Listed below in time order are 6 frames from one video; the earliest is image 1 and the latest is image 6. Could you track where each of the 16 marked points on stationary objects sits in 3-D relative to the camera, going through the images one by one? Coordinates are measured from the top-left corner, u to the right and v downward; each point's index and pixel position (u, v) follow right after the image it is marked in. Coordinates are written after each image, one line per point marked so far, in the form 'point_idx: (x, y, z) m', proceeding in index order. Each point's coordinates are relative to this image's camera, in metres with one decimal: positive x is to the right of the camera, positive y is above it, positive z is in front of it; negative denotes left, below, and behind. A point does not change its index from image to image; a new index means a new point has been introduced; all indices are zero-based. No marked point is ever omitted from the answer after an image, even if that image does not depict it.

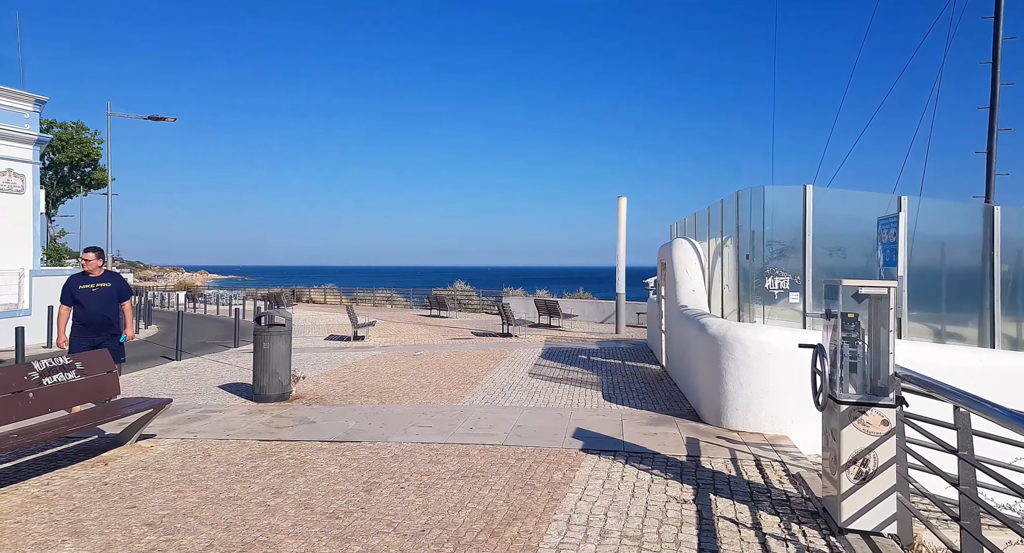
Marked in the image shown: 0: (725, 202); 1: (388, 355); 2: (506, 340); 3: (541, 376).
0: (+3.4, +1.2, +9.4) m
1: (-2.9, -1.8, +13.8) m
2: (-0.2, -1.9, +17.7) m
3: (+0.5, -1.9, +11.0) m
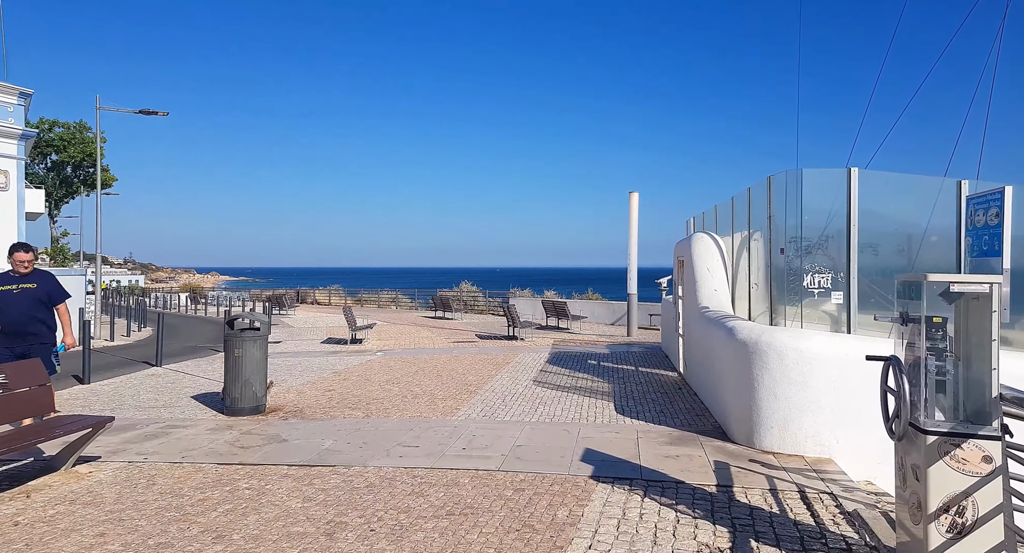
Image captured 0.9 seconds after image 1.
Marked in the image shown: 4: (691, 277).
0: (+3.4, +1.2, +8.4) m
1: (-2.8, -1.8, +12.9) m
2: (0.0, -1.9, +16.7) m
3: (+0.6, -1.8, +10.0) m
4: (+3.0, 0.0, +9.9) m
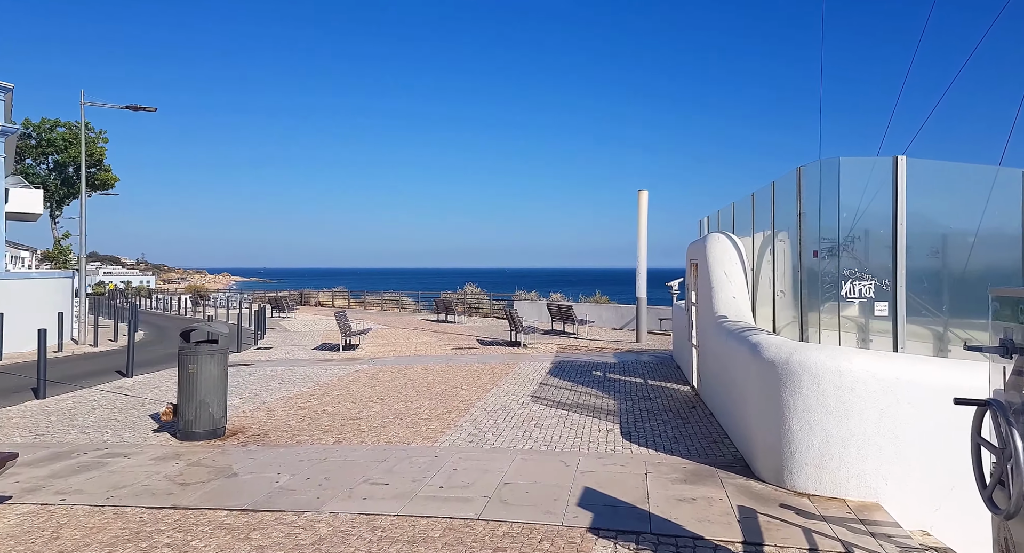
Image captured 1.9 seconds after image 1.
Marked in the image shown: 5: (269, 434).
0: (+3.3, +1.1, +7.4) m
1: (-2.8, -1.9, +12.0) m
2: (0.0, -2.0, +15.8) m
3: (+0.5, -1.9, +9.1) m
4: (+2.9, 0.0, +8.9) m
5: (-2.9, -1.9, +7.0) m
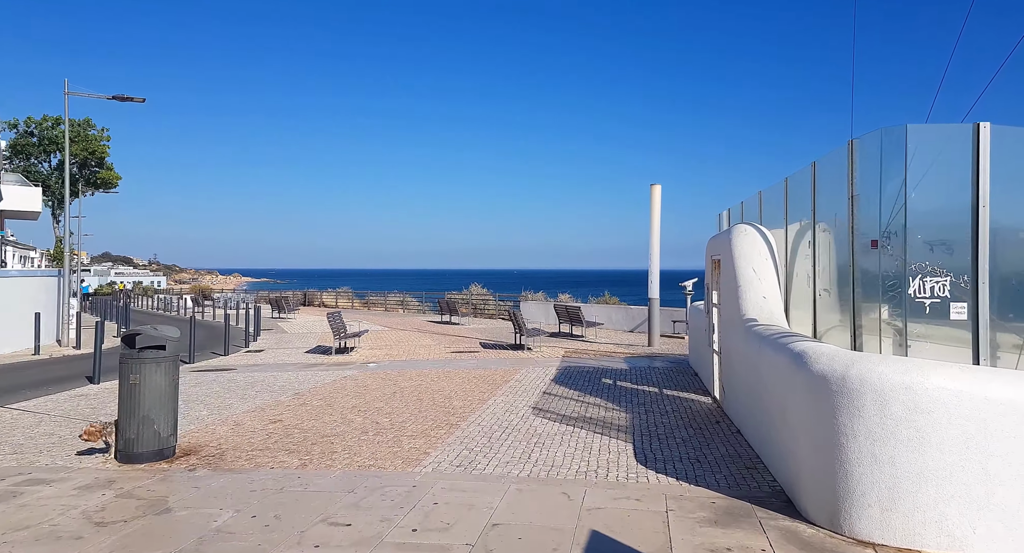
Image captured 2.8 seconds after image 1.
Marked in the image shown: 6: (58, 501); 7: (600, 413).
0: (+3.3, +1.2, +6.3) m
1: (-2.8, -1.9, +11.0) m
2: (+0.1, -2.0, +14.8) m
3: (+0.5, -1.9, +8.0) m
4: (+2.9, 0.0, +7.9) m
5: (-2.9, -1.8, +6.1) m
6: (-3.7, -1.8, +4.8) m
7: (+1.2, -1.9, +8.1) m
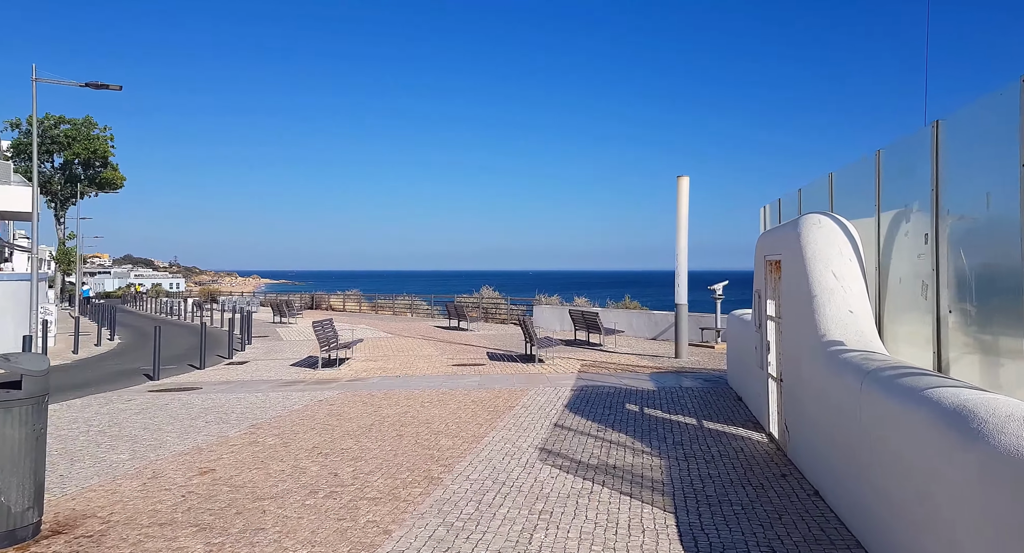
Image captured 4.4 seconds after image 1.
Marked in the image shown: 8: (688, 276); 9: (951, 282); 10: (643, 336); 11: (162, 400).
0: (+3.2, +1.1, +4.5) m
1: (-2.7, -1.9, +9.3) m
2: (+0.3, -2.1, +13.0) m
3: (+0.5, -1.9, +6.3) m
4: (+2.9, -0.1, +6.0) m
5: (-3.0, -1.9, +4.4) m
6: (-3.8, -1.9, +3.1) m
7: (+1.2, -1.9, +6.3) m
8: (+4.4, 0.0, +14.8) m
9: (+3.2, 0.0, +4.4) m
10: (+4.3, -1.9, +19.2) m
11: (-5.6, -2.0, +9.4) m
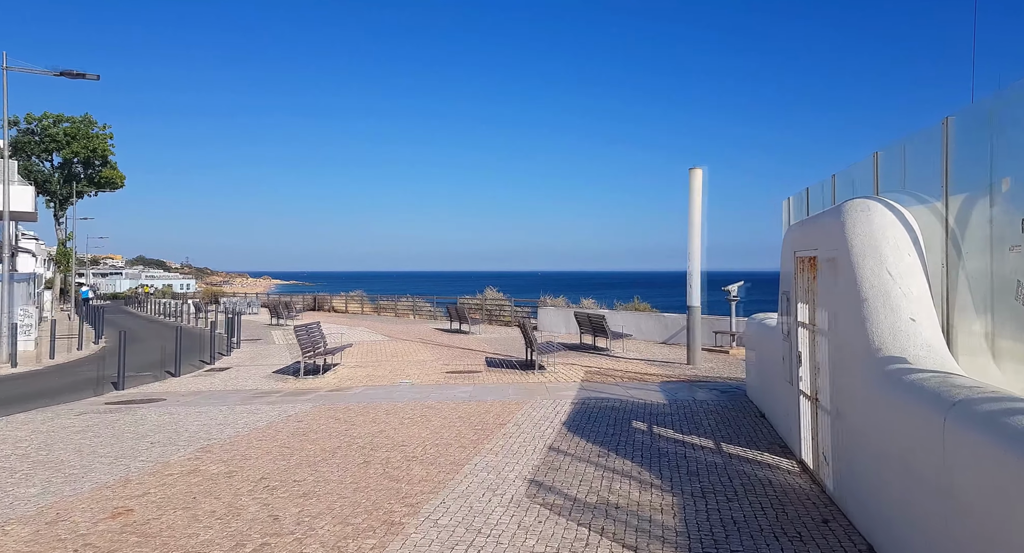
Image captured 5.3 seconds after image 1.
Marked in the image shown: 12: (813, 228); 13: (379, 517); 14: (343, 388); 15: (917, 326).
0: (+3.0, +1.1, +3.4) m
1: (-2.8, -2.0, +8.3) m
2: (+0.3, -2.1, +12.0) m
3: (+0.4, -1.9, +5.2) m
4: (+2.8, -0.1, +4.9) m
5: (-3.2, -1.9, +3.4) m
6: (-4.0, -1.9, +2.1) m
7: (+1.1, -1.9, +5.2) m
8: (+4.4, 0.0, +13.7) m
9: (+3.0, 0.0, +3.3) m
10: (+4.4, -2.0, +18.1) m
11: (-5.7, -2.0, +8.5) m
12: (+3.0, +0.5, +5.9) m
13: (-1.1, -1.9, +4.7) m
14: (-3.1, -2.1, +10.9) m
15: (+2.9, -0.4, +4.2) m
